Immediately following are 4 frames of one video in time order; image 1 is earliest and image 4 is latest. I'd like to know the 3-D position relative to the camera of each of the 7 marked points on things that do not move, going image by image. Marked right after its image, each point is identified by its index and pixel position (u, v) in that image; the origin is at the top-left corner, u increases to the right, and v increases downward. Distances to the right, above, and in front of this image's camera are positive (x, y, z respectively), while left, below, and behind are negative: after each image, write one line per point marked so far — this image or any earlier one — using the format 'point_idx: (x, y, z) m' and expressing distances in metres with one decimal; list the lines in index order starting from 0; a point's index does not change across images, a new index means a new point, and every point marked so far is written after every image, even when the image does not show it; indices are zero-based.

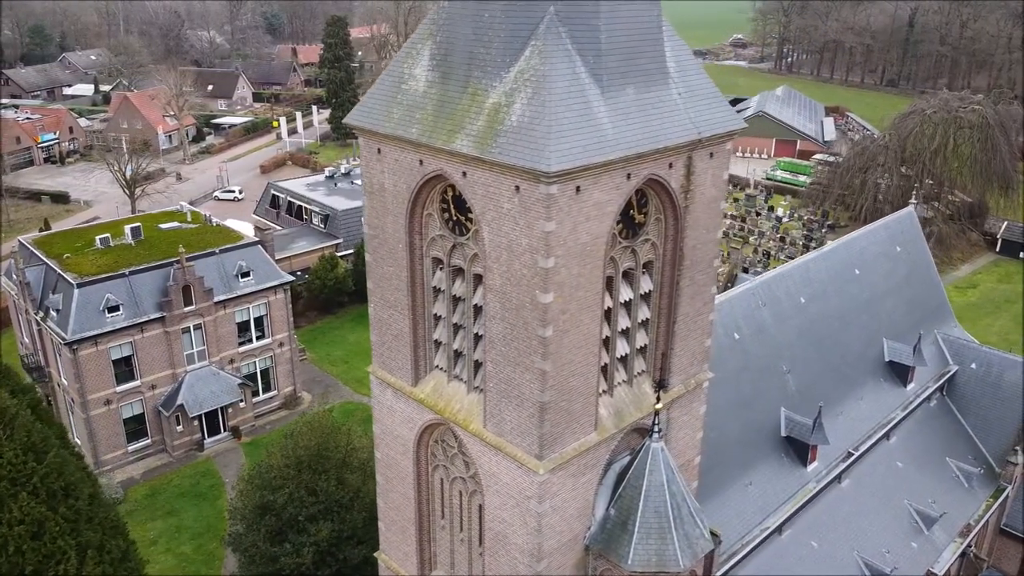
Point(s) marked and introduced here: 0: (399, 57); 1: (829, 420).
0: (-1.7, +3.5, +11.3) m
1: (+7.7, -3.2, +18.3) m
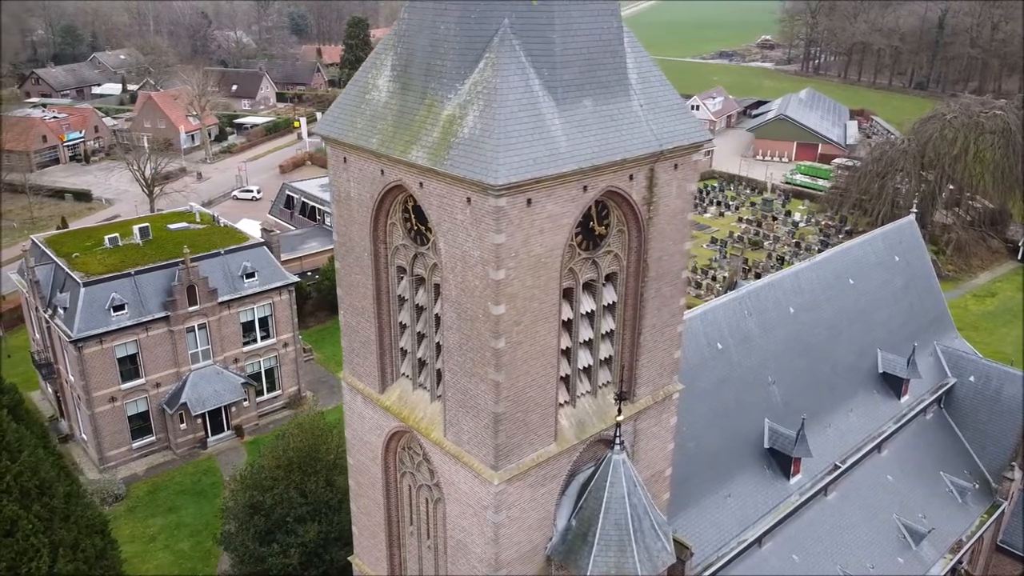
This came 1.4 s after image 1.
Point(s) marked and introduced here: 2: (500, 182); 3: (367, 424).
0: (-2.3, +3.3, +11.3) m
1: (+7.3, -3.5, +18.1) m
2: (-0.1, +1.3, +9.0) m
3: (-2.6, -2.4, +13.1) m
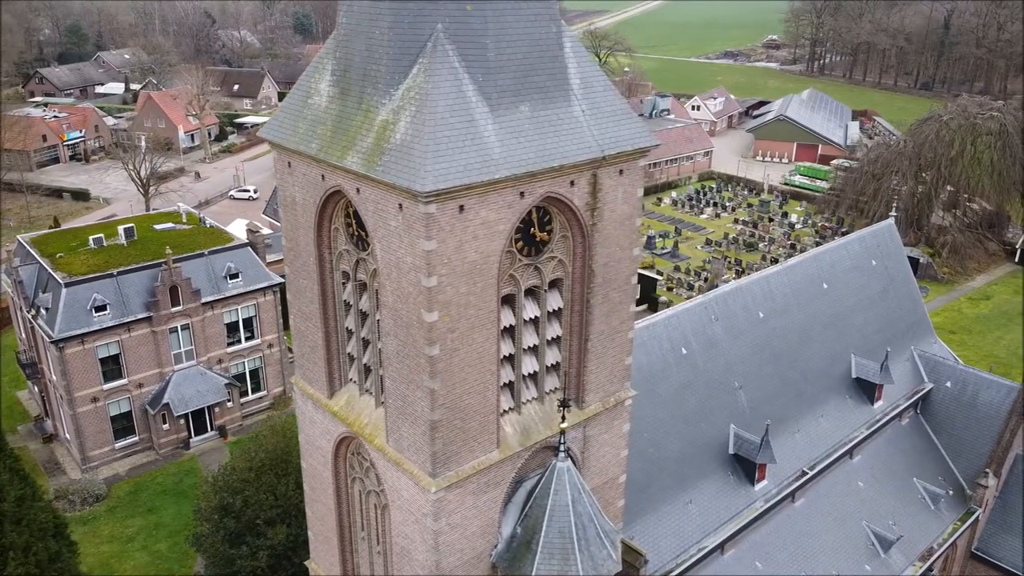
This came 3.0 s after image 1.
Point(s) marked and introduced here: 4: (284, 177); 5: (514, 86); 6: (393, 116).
0: (-3.1, +3.3, +11.3) m
1: (+6.5, -3.6, +17.9) m
2: (-1.0, +1.2, +8.9) m
3: (-3.4, -2.5, +13.1) m
4: (-3.6, +1.8, +11.7) m
5: (0.0, +2.8, +10.1) m
6: (-1.6, +2.3, +9.8) m
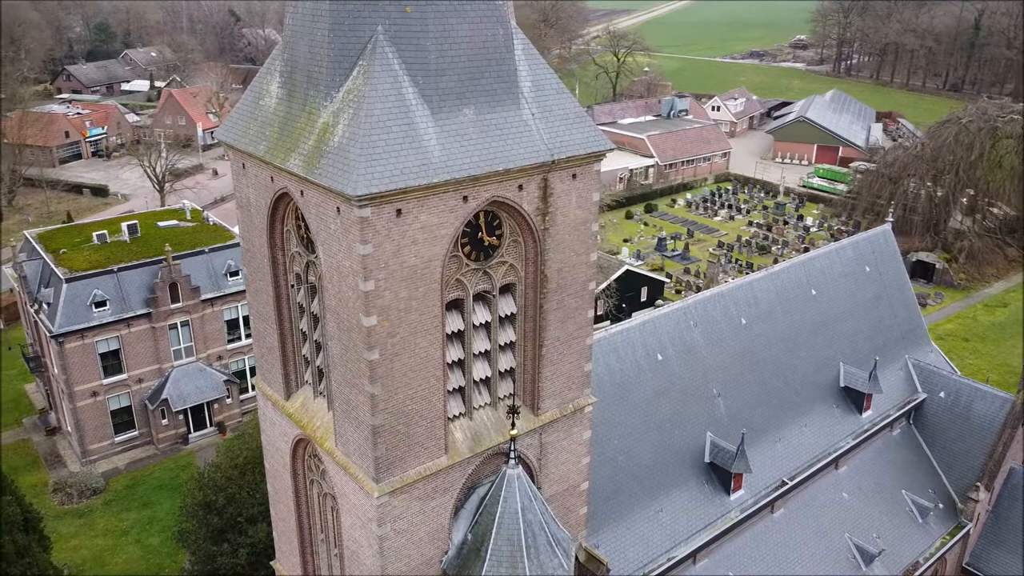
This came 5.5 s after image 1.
0: (-3.8, +3.2, +11.3) m
1: (+5.9, -3.7, +17.6) m
2: (-1.8, +1.1, +8.8) m
3: (-4.1, -2.5, +13.1) m
4: (-4.3, +1.7, +11.7) m
5: (-0.7, +2.7, +10.0) m
6: (-2.3, +2.2, +9.7) m
